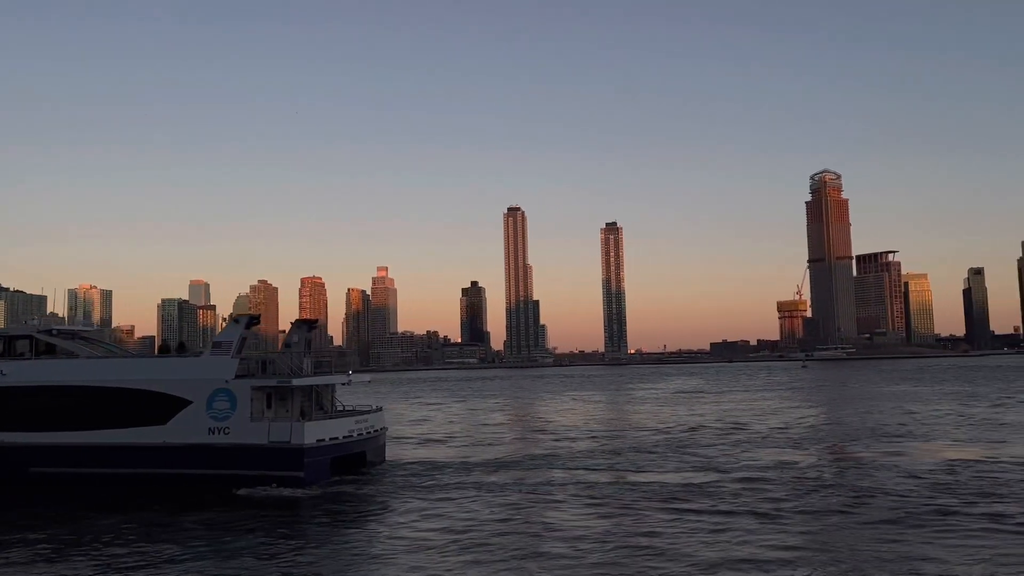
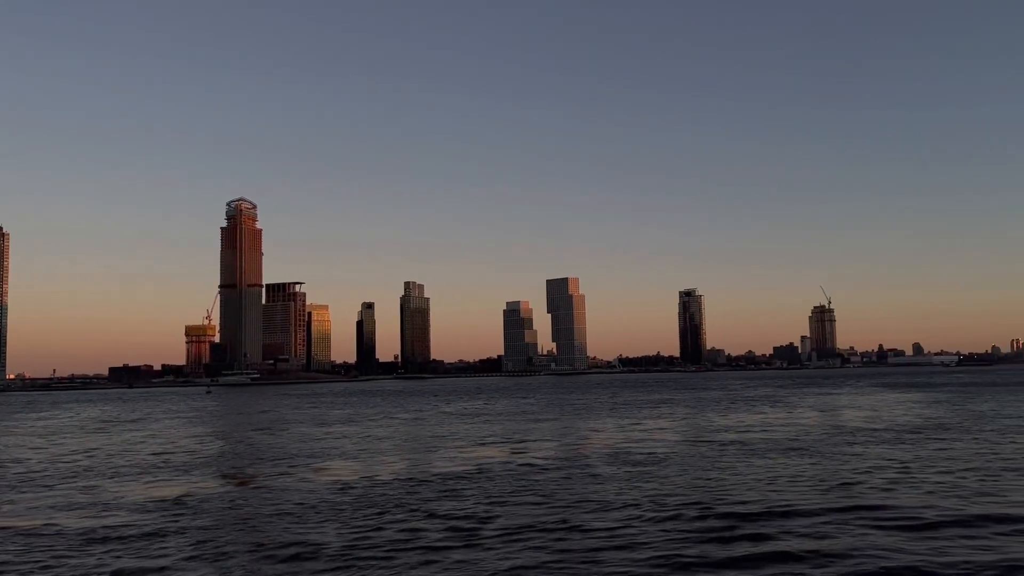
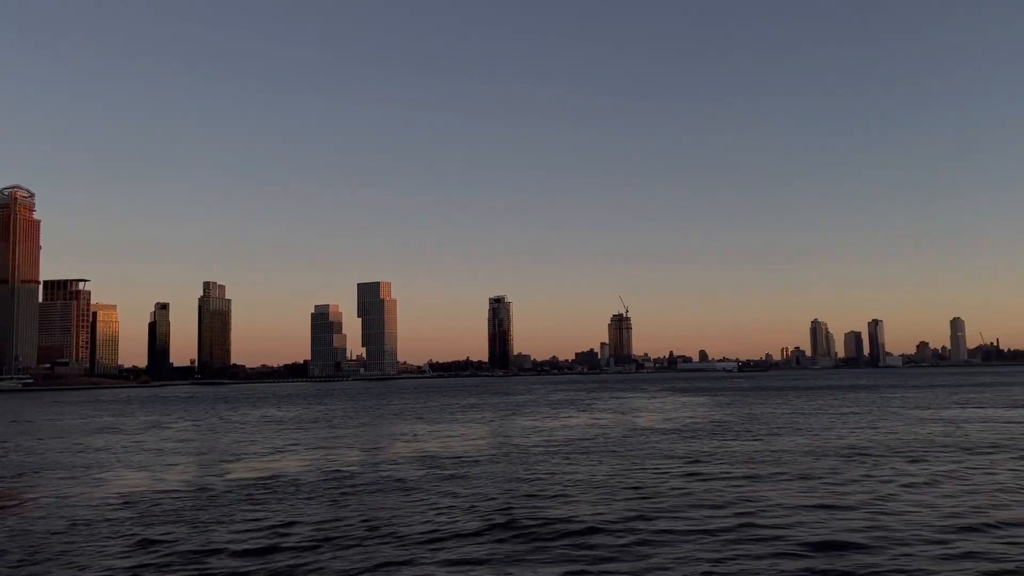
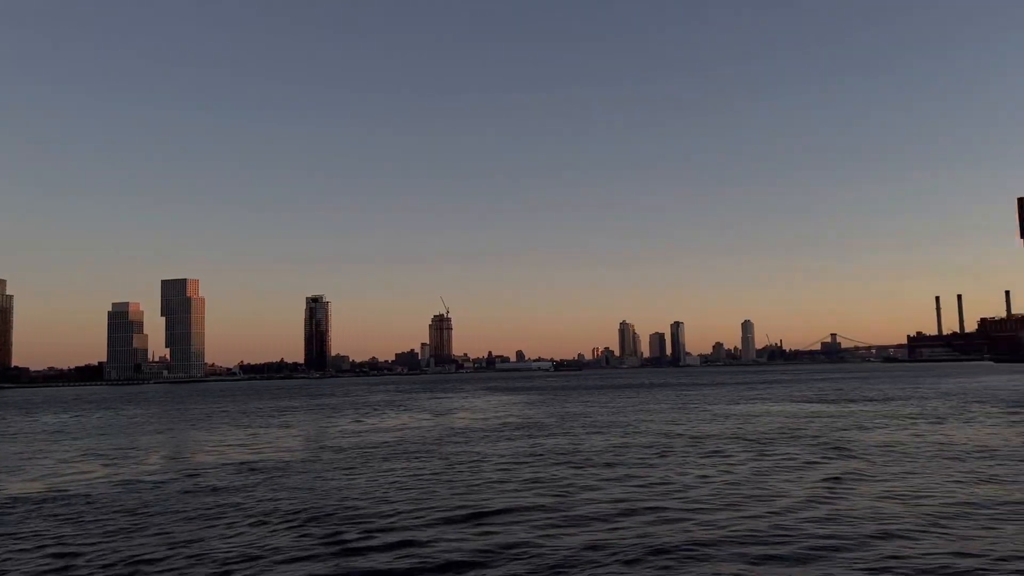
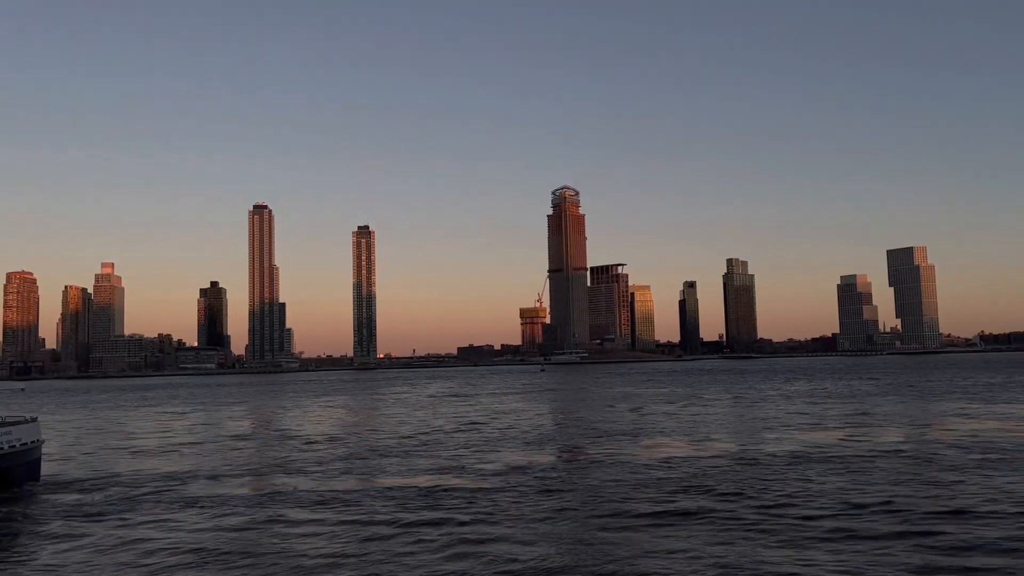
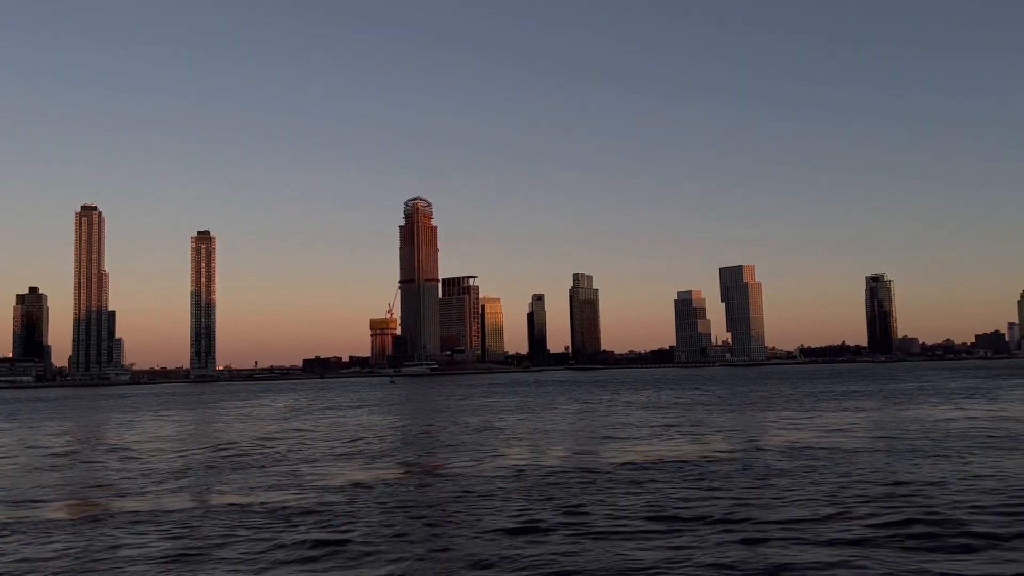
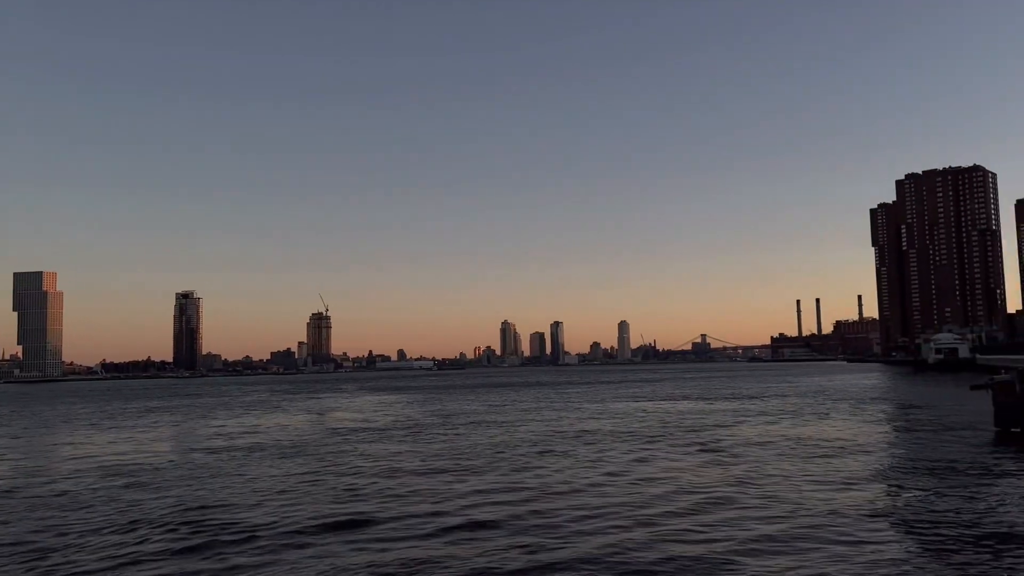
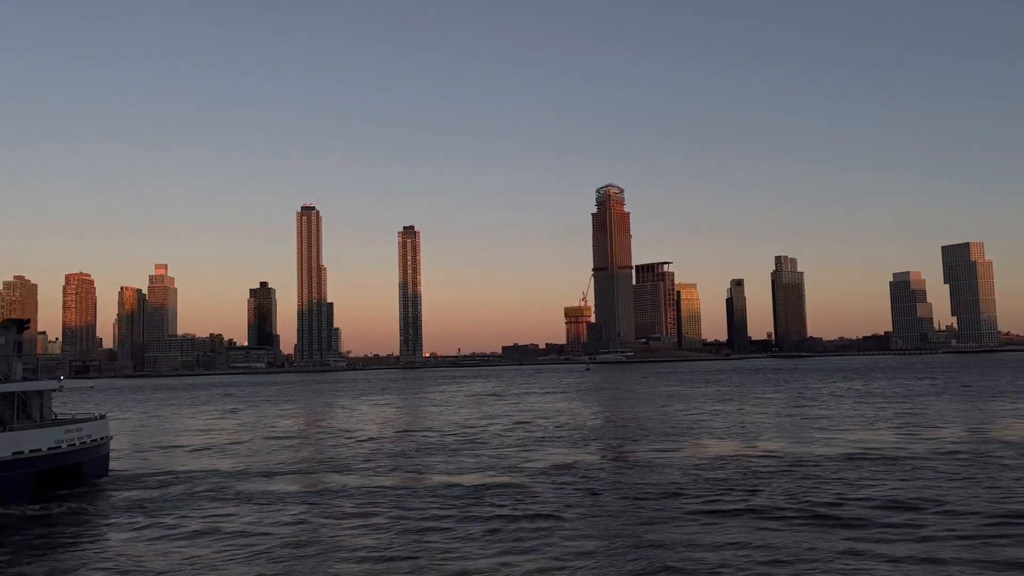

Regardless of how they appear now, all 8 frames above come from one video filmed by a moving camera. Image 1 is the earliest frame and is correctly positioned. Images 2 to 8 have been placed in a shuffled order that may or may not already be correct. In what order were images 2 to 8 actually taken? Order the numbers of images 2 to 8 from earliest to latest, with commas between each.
8, 5, 6, 2, 3, 4, 7
